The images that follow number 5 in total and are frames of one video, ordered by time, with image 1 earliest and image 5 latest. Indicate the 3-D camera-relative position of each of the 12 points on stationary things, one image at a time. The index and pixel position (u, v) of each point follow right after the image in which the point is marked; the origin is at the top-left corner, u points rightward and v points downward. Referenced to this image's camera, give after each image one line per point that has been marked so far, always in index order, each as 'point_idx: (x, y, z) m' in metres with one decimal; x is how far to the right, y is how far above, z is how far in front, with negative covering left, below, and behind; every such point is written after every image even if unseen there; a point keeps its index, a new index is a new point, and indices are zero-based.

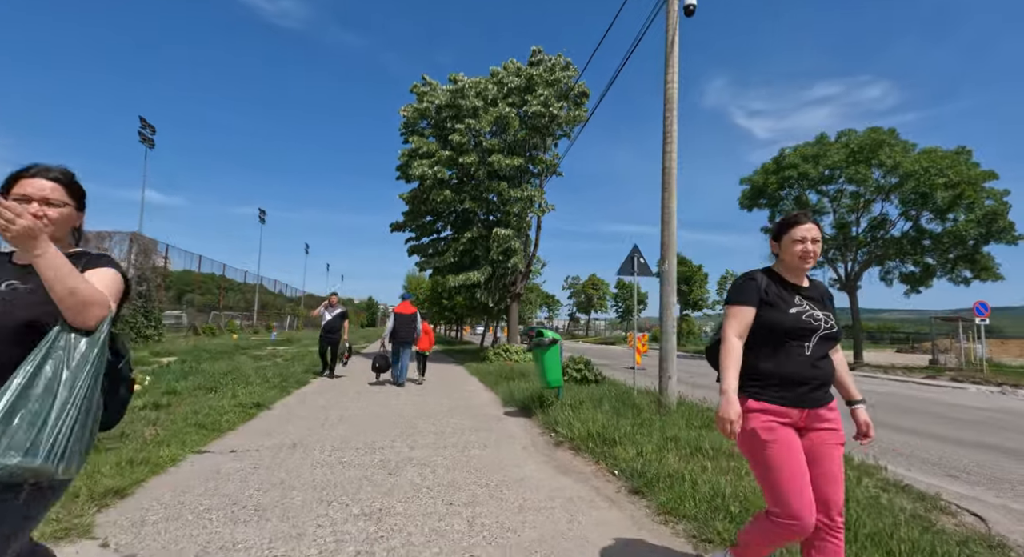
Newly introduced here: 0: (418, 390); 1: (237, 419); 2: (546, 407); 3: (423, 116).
0: (-2.0, -2.4, +10.5) m
1: (-3.5, -1.8, +6.2) m
2: (+0.5, -2.0, +7.6) m
3: (-3.1, +5.7, +17.2) m
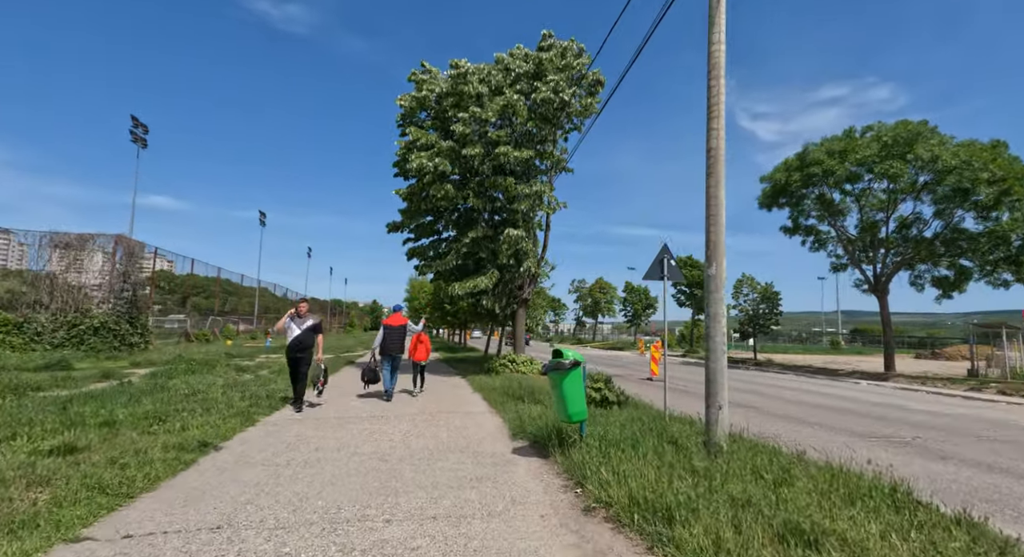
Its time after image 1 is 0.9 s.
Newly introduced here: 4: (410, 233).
0: (-1.9, -2.5, +9.0) m
1: (-3.3, -1.9, +4.7) m
2: (+0.7, -2.1, +6.0) m
3: (-2.9, +5.6, +15.7) m
4: (-3.6, +1.6, +17.3) m
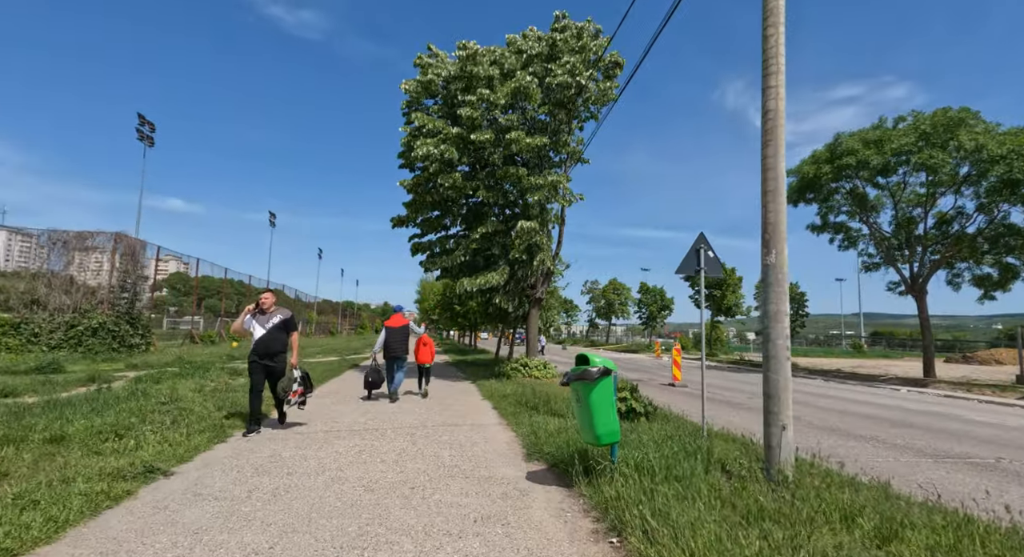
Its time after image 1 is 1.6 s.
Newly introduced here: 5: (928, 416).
0: (-1.7, -2.4, +7.9) m
1: (-3.2, -1.7, +3.6) m
2: (+0.8, -2.0, +4.9) m
3: (-2.5, +5.6, +14.7) m
4: (-3.2, +1.7, +16.3) m
5: (+11.0, -3.7, +13.0) m
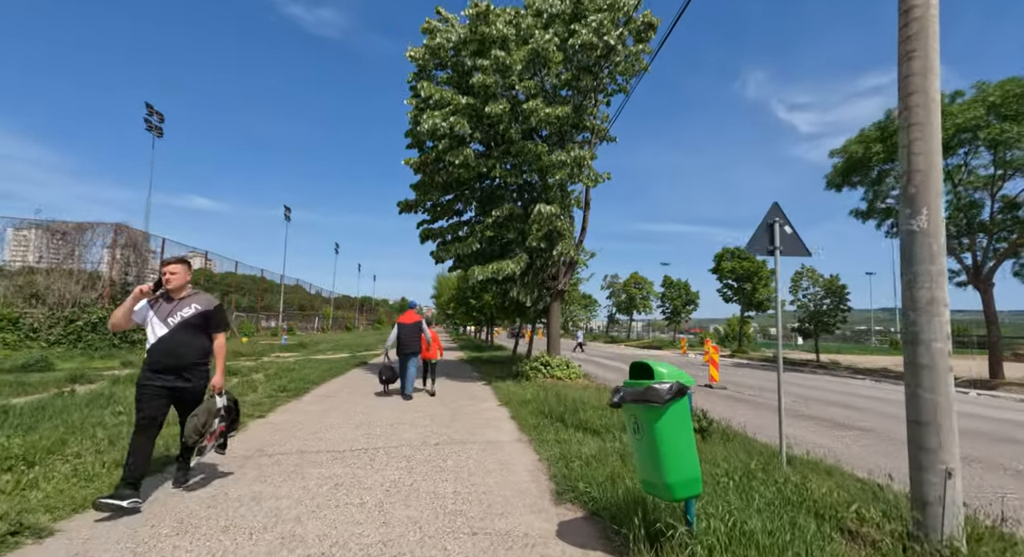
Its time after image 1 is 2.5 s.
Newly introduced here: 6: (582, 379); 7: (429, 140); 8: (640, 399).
0: (-1.4, -2.2, +6.4) m
1: (-3.1, -1.6, +2.2) m
2: (+1.0, -1.8, +3.3) m
3: (-2.0, +5.9, +13.1) m
4: (-2.6, +2.0, +14.8) m
5: (+11.5, -3.4, +11.0) m
6: (+2.1, -3.0, +14.8) m
7: (-2.1, +3.6, +12.7) m
8: (+0.8, -0.8, +3.2) m
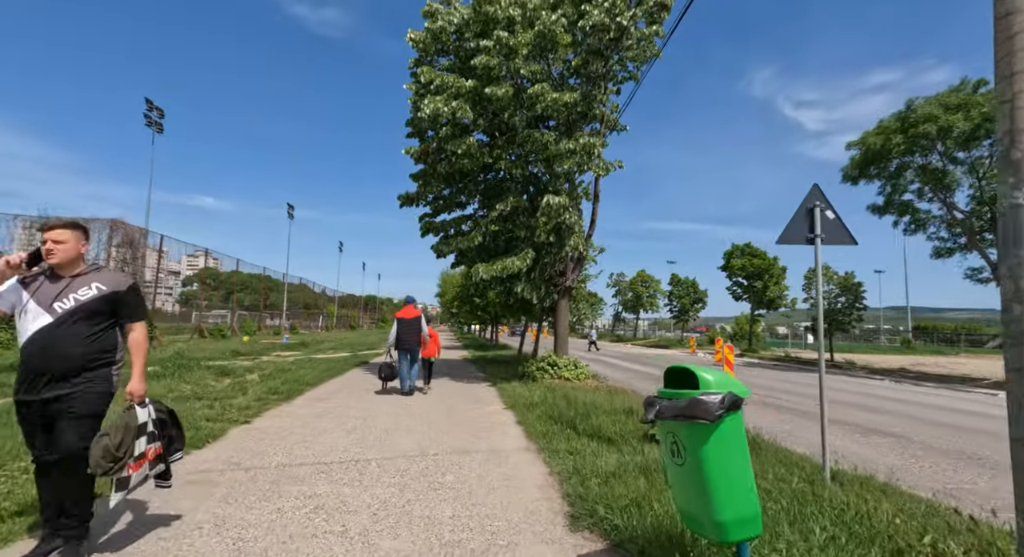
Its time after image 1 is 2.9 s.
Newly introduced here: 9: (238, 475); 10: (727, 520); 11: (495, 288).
0: (-1.3, -2.1, +5.8) m
1: (-3.0, -1.5, +1.5) m
2: (+1.0, -1.7, +2.7) m
3: (-1.9, +6.0, +12.5) m
4: (-2.5, +2.1, +14.1) m
5: (+11.6, -3.2, +10.3) m
6: (+2.3, -2.9, +14.1) m
7: (-2.0, +3.7, +12.0) m
8: (+0.9, -0.7, +2.5) m
9: (-2.7, -1.9, +4.8) m
10: (+1.1, -1.2, +2.5) m
11: (-0.5, -0.3, +13.9) m
